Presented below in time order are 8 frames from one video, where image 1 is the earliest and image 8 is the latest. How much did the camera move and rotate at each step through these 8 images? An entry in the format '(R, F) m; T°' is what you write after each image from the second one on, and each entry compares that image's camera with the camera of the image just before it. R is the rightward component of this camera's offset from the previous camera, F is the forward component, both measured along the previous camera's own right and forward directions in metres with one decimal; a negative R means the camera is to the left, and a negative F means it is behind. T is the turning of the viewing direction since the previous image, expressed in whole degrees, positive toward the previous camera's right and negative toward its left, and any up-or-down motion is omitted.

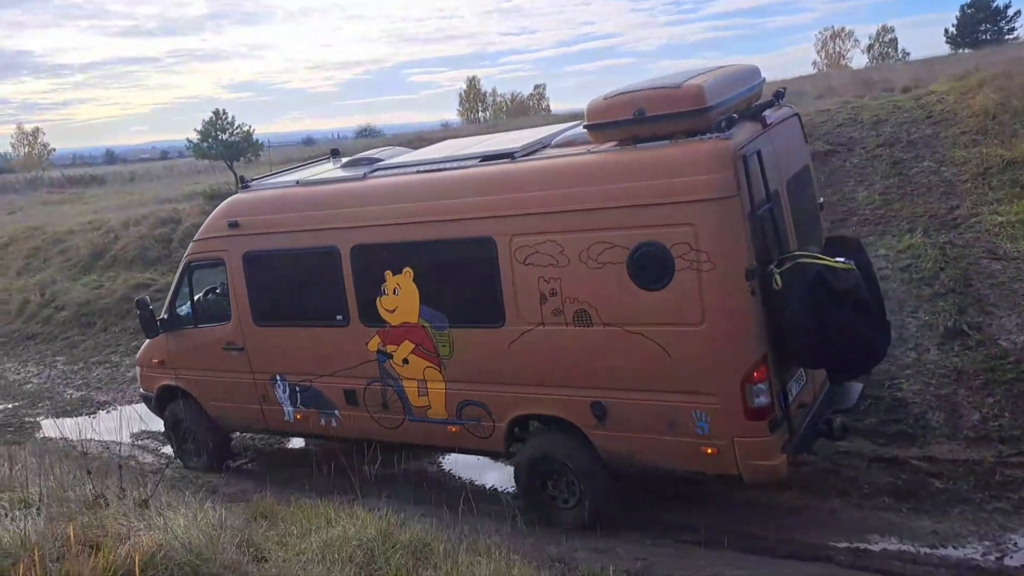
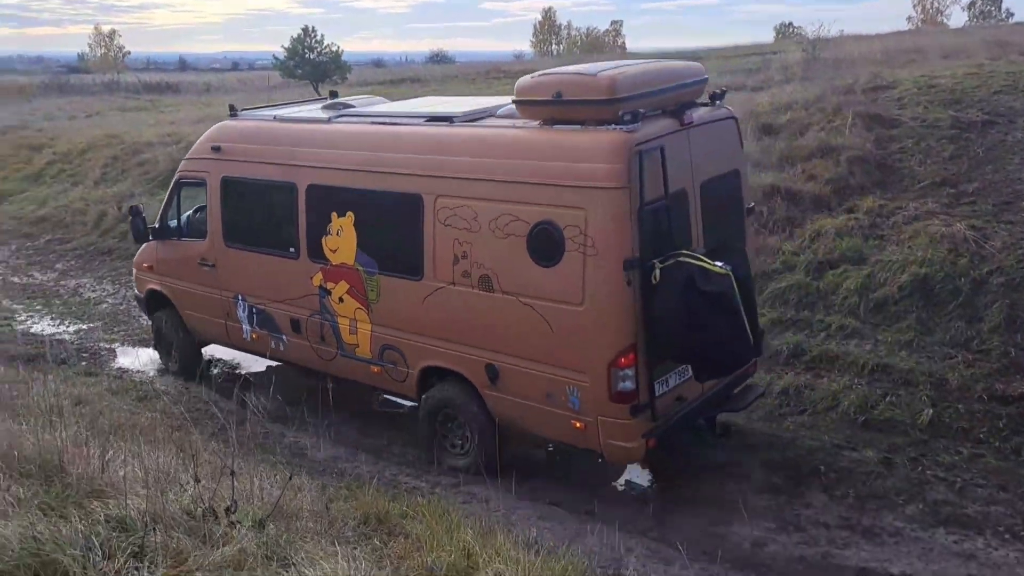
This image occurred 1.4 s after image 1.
(-0.6, +0.9) m; -3°
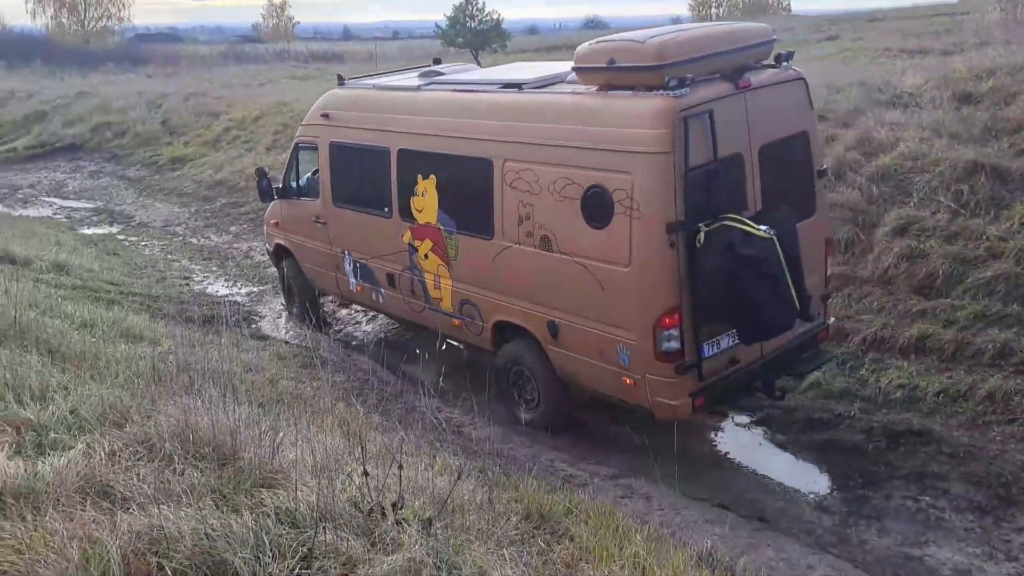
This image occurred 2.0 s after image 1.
(-0.2, +0.3) m; -10°
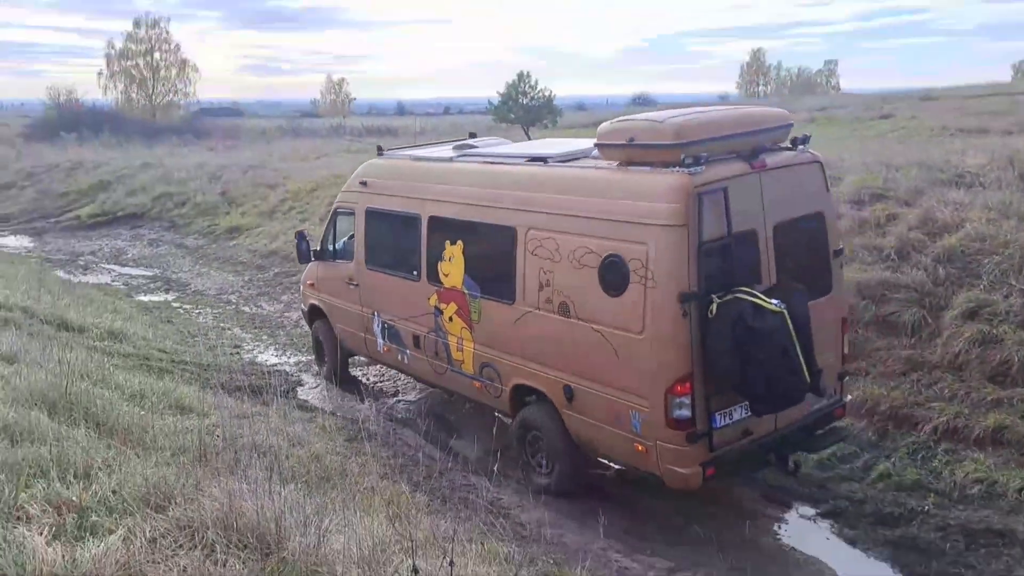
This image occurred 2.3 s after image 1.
(-0.1, +0.1) m; -3°
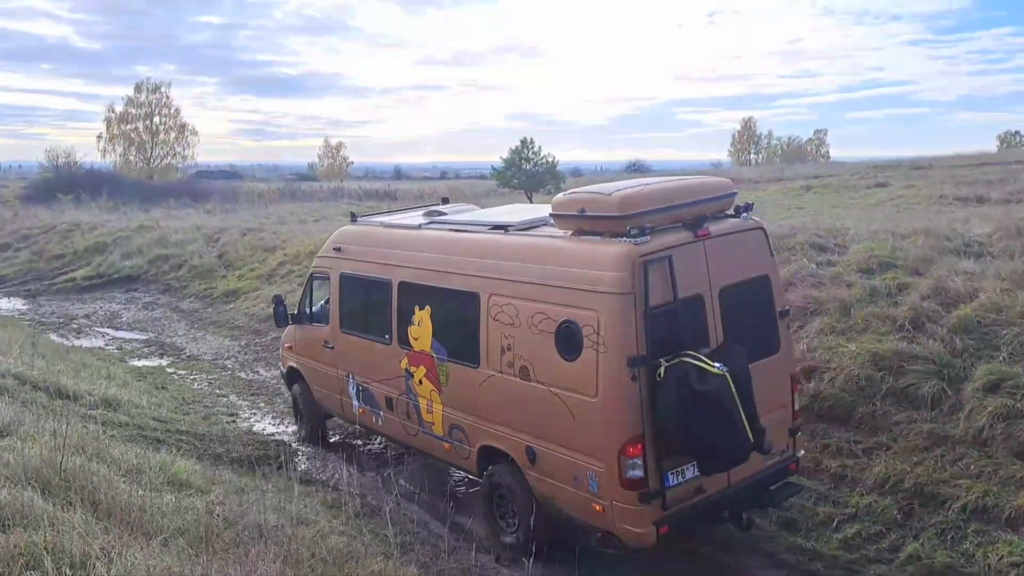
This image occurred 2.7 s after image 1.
(-0.1, +0.2) m; 0°
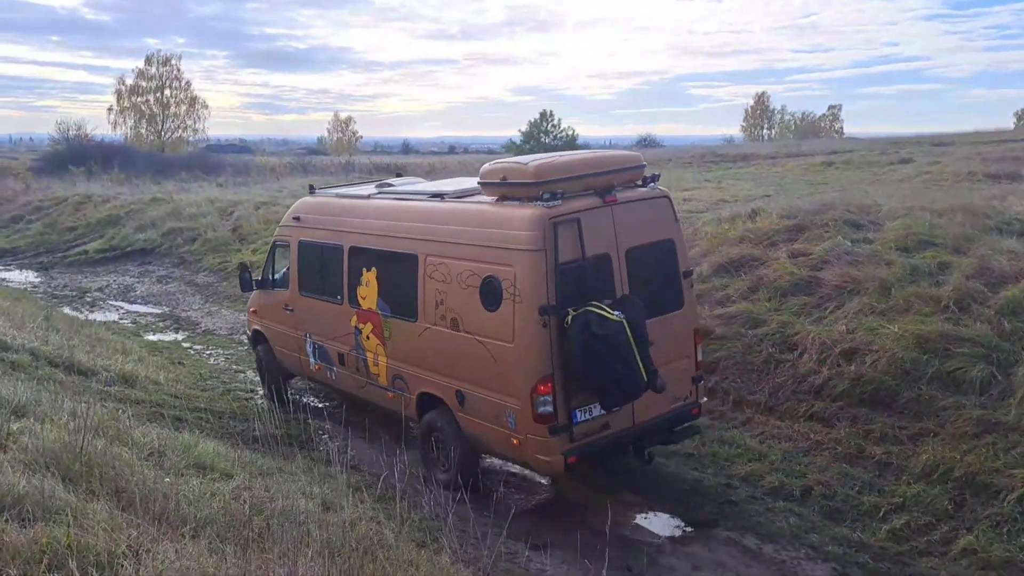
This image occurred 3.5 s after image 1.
(-0.2, +0.3) m; -1°
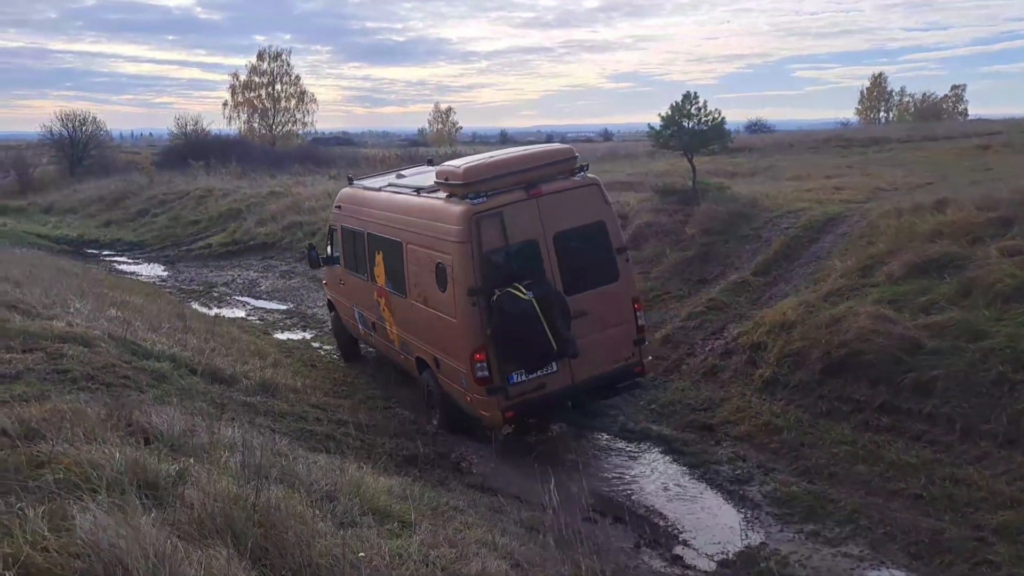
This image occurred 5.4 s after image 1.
(-0.7, +0.9) m; -6°
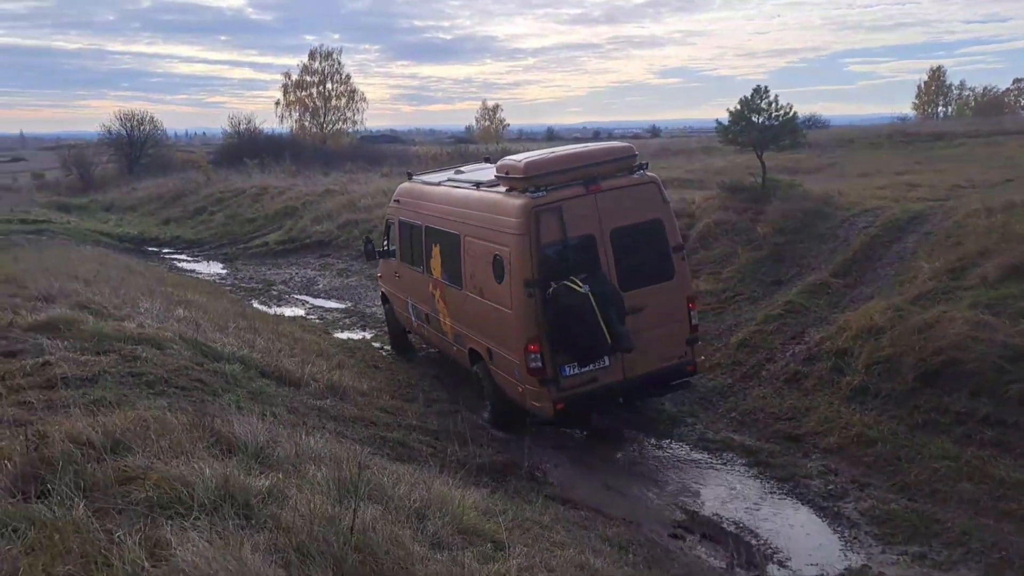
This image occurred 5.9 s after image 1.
(-0.3, +0.3) m; -3°
